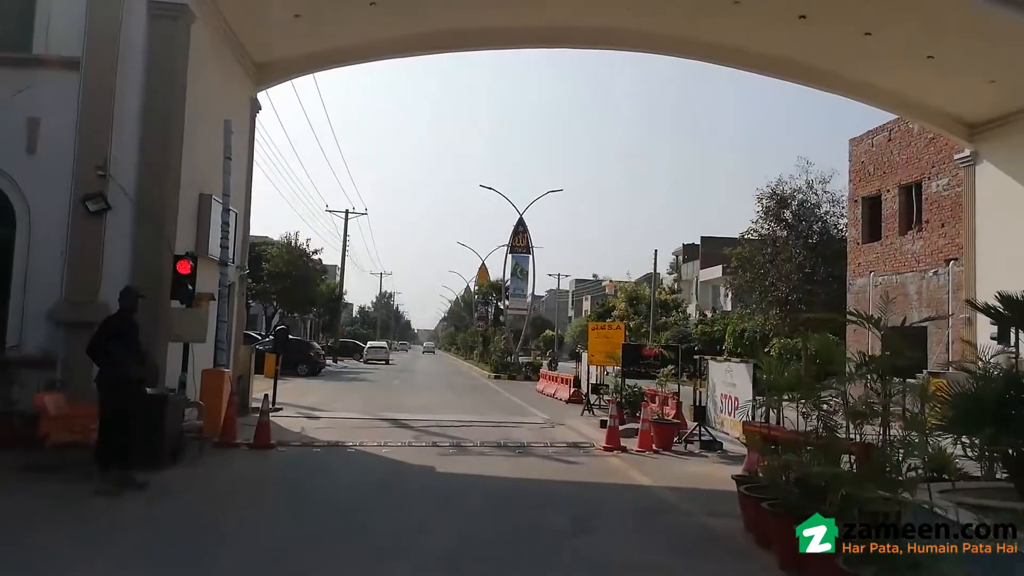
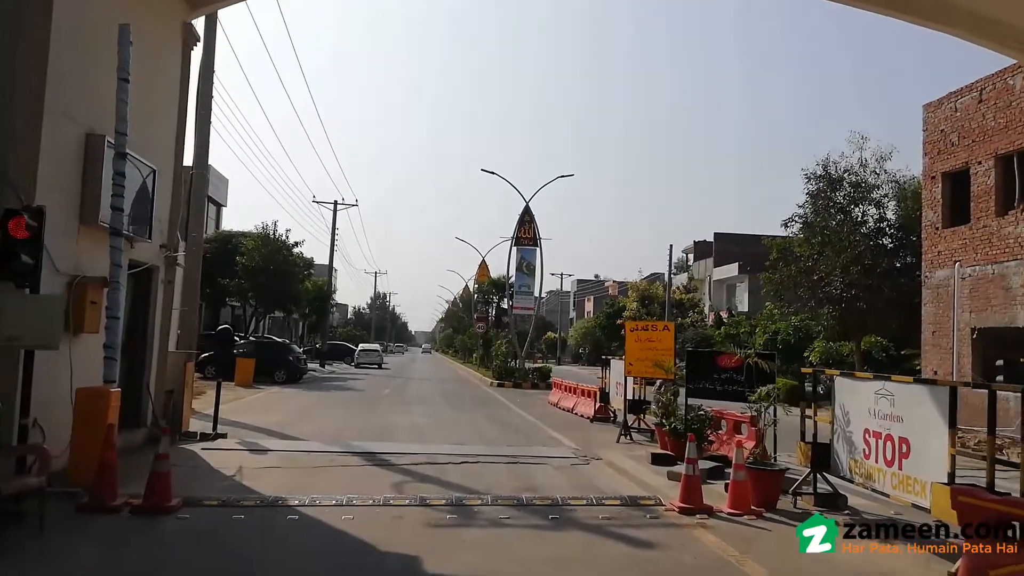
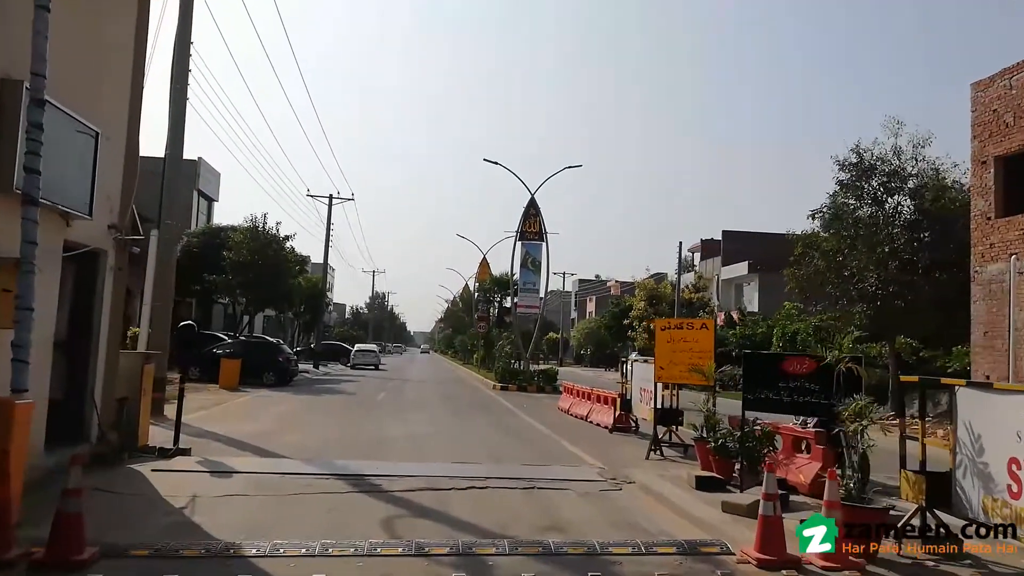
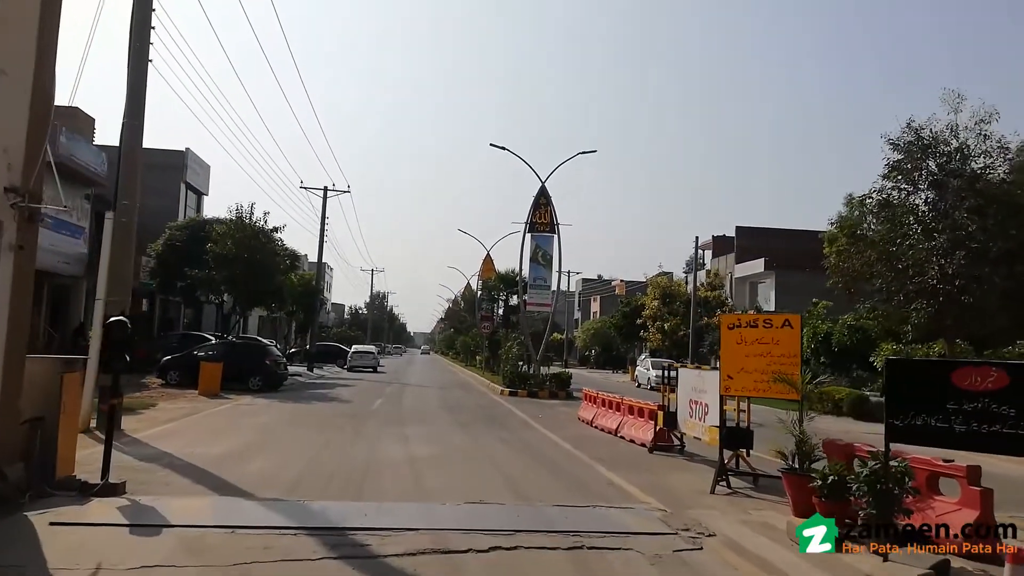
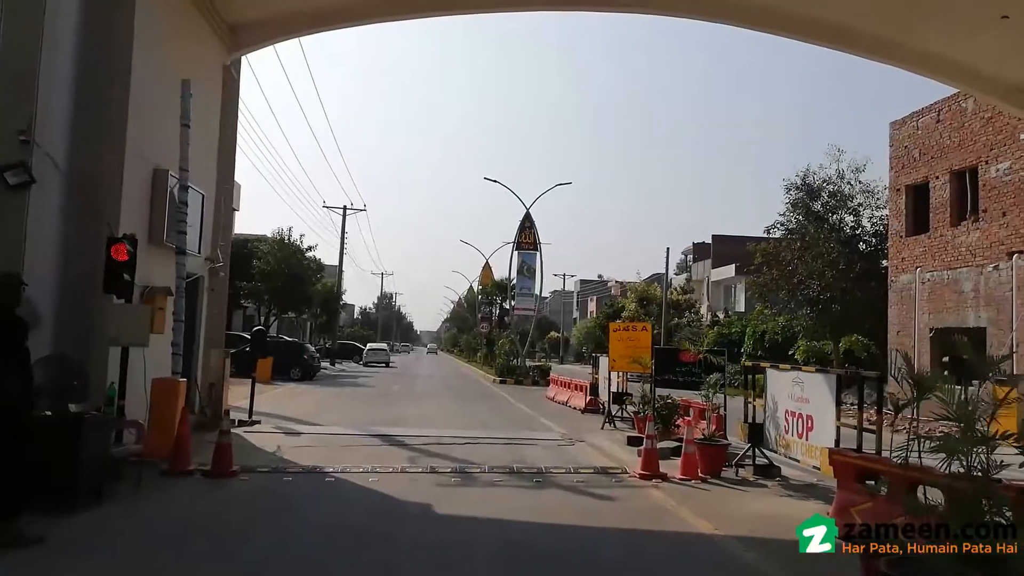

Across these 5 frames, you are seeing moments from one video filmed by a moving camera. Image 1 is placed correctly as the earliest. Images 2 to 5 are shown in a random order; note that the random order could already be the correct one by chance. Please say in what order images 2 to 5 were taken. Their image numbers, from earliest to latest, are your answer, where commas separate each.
5, 2, 3, 4
